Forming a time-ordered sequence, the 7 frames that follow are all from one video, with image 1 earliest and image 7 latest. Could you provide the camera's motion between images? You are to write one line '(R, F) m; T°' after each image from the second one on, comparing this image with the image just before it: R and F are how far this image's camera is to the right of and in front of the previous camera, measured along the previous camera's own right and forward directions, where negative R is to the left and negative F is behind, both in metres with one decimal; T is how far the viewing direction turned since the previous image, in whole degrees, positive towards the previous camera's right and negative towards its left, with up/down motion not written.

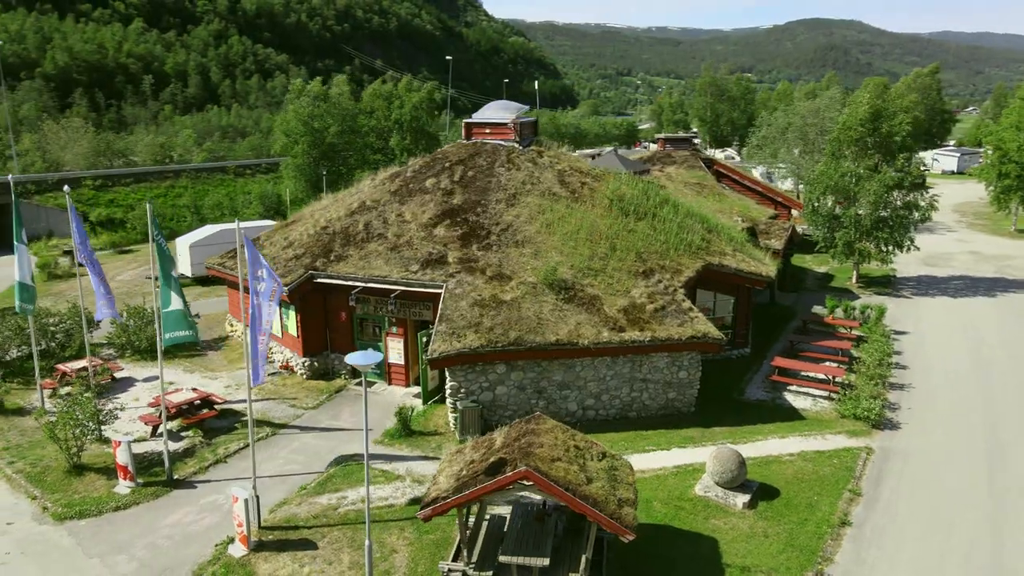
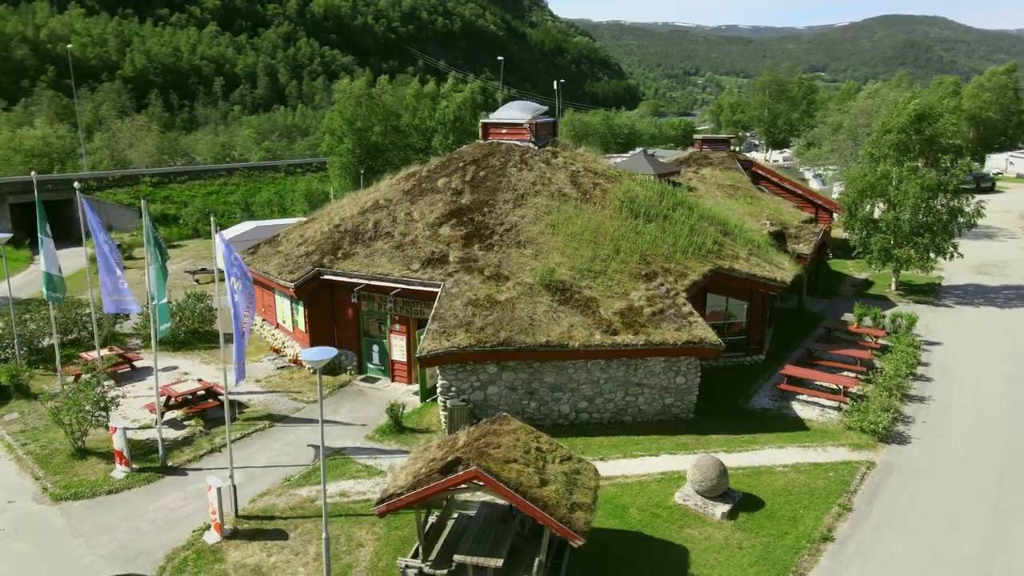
(+1.5, +0.1) m; -5°
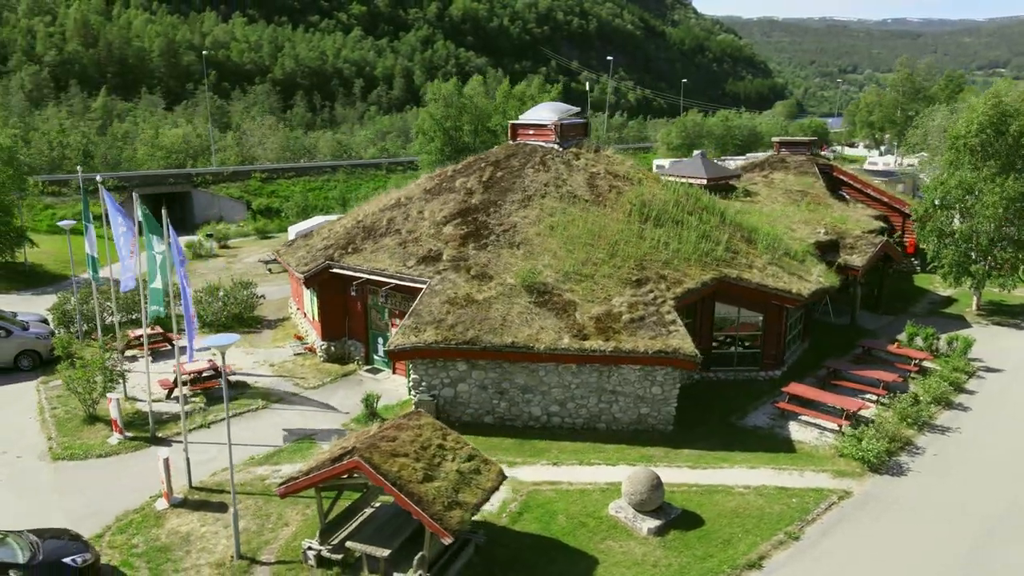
(+3.4, +0.2) m; -10°
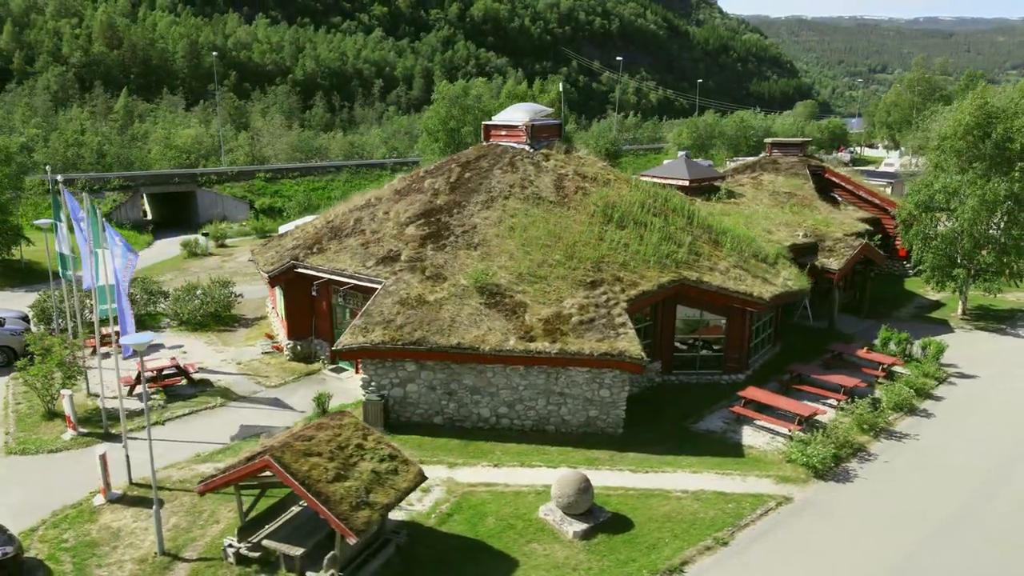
(+1.6, 0.0) m; -2°
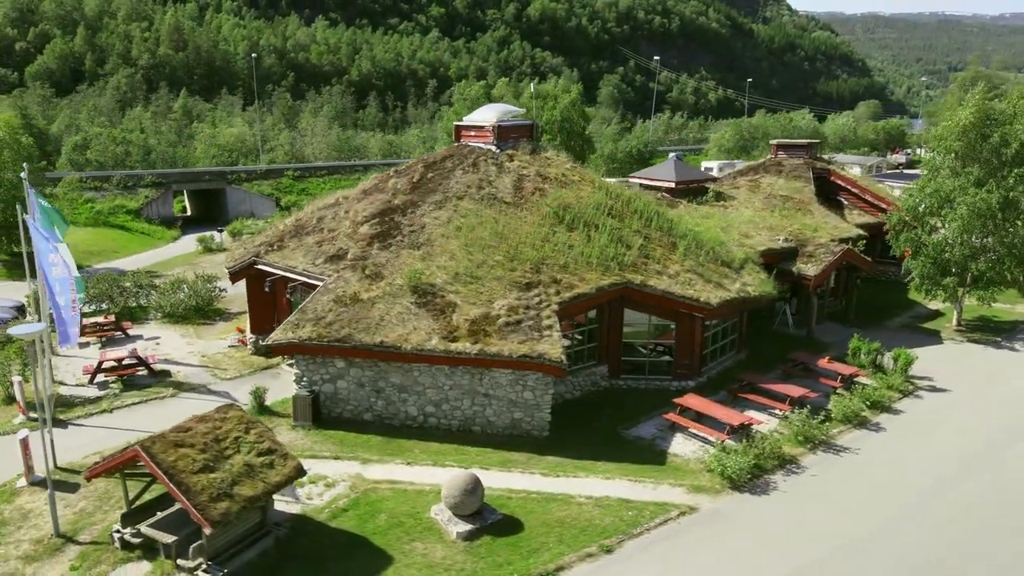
(+2.9, +0.1) m; -4°
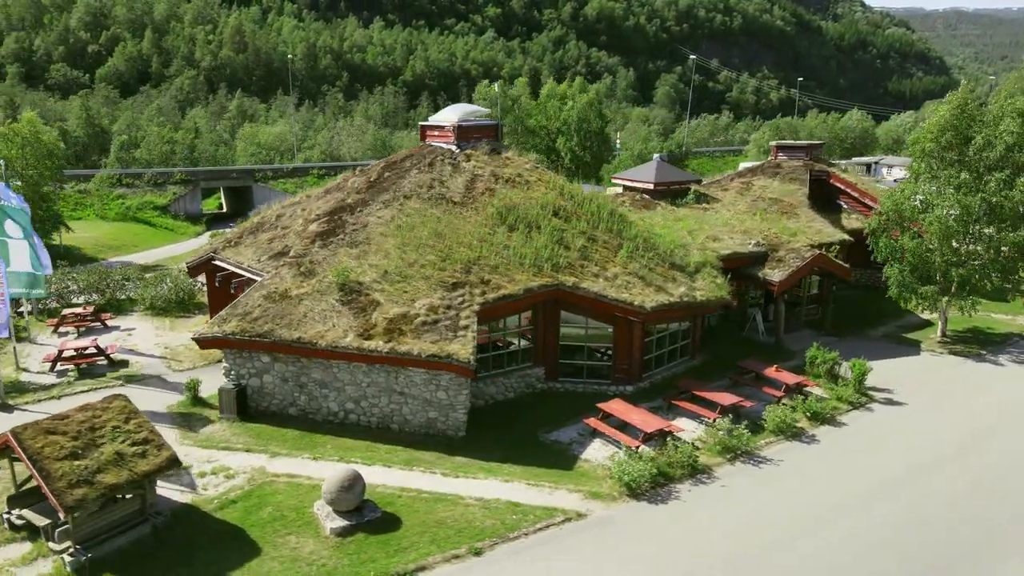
(+3.1, +0.2) m; -4°
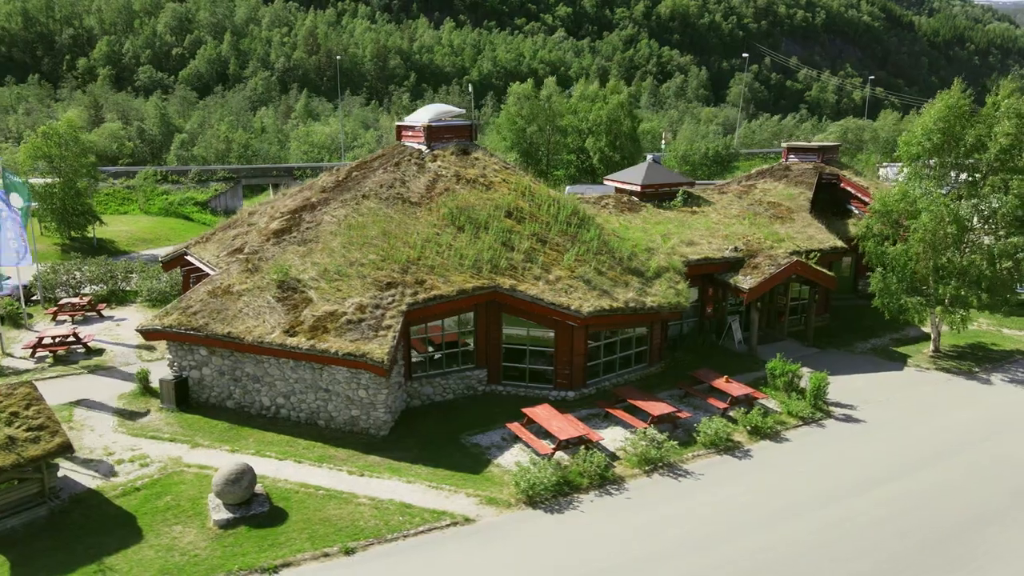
(+3.2, +0.3) m; -6°
